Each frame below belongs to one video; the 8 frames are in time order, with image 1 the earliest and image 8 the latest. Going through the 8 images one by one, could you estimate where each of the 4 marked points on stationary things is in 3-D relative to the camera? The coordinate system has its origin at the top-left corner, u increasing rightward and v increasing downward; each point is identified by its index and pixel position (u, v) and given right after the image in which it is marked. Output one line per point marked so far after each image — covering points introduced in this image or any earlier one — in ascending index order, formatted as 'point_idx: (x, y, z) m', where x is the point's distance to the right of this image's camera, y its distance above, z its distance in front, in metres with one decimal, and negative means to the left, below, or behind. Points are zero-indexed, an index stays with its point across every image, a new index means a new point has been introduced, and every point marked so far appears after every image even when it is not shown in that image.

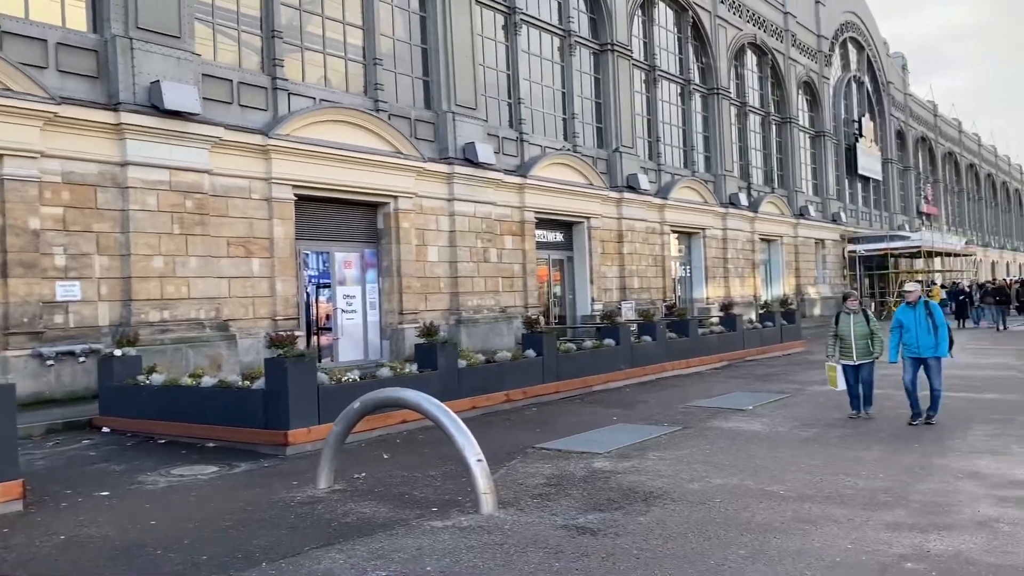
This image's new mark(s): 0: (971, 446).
0: (+4.1, -1.4, +7.8) m
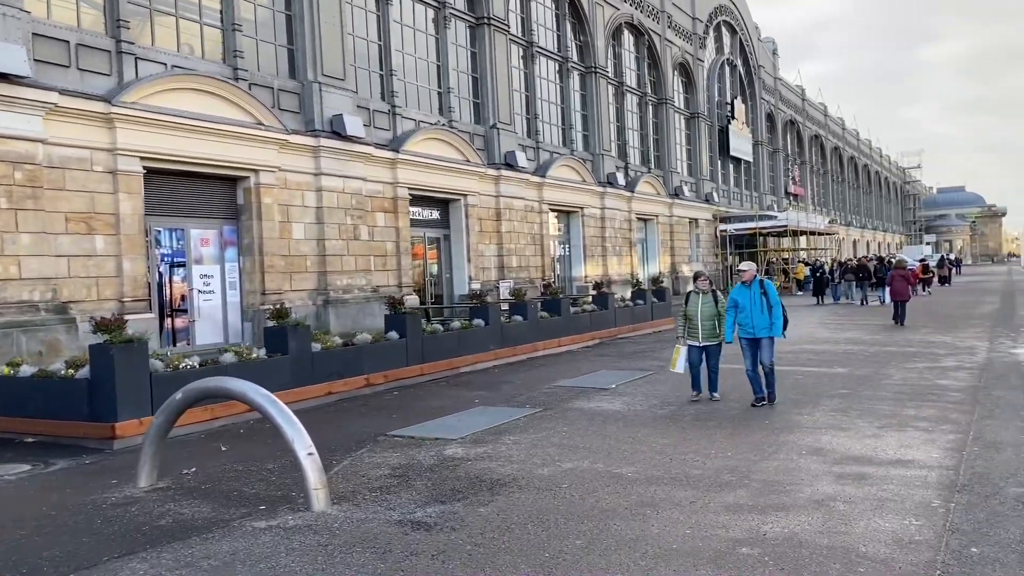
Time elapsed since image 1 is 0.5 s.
0: (+2.8, -1.2, +7.9) m
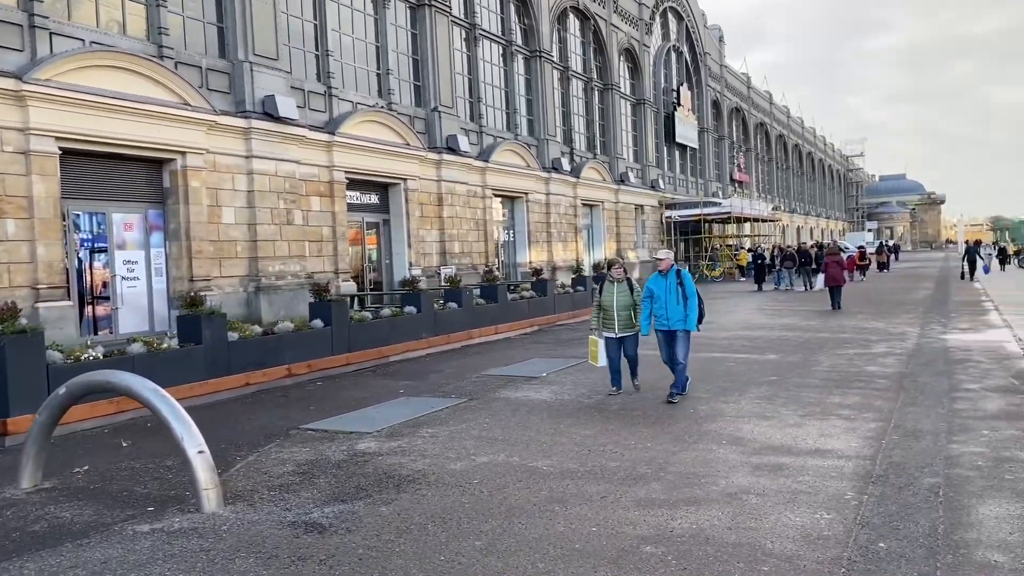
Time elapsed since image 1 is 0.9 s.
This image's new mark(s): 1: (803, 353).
0: (+2.1, -1.1, +7.8) m
1: (+4.0, -0.9, +11.8) m
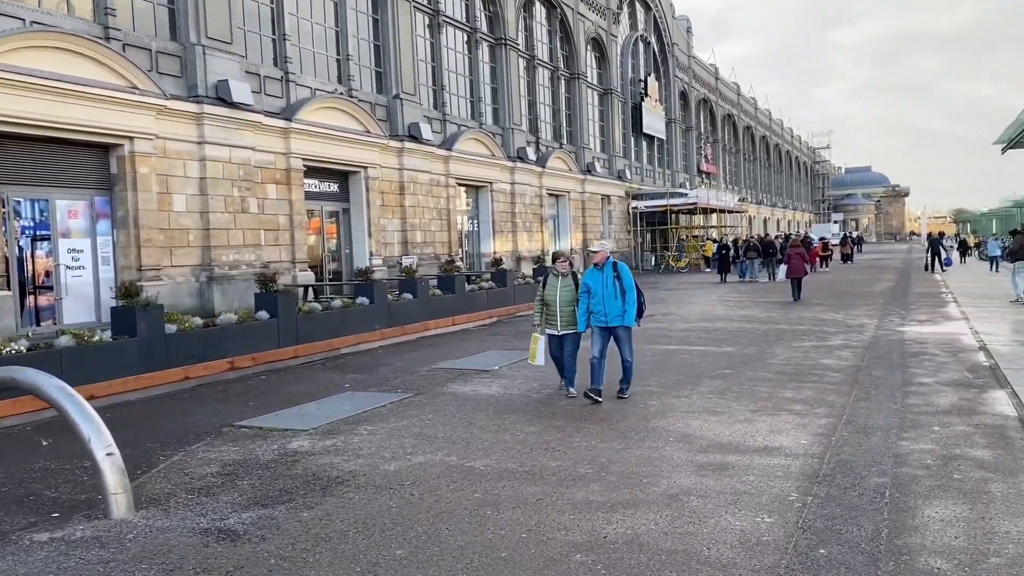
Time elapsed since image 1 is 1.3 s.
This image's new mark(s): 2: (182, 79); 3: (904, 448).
0: (+1.6, -1.0, +7.6) m
1: (+3.4, -0.8, +11.7) m
2: (-6.5, +4.1, +16.9) m
3: (+2.7, -1.1, +5.9) m
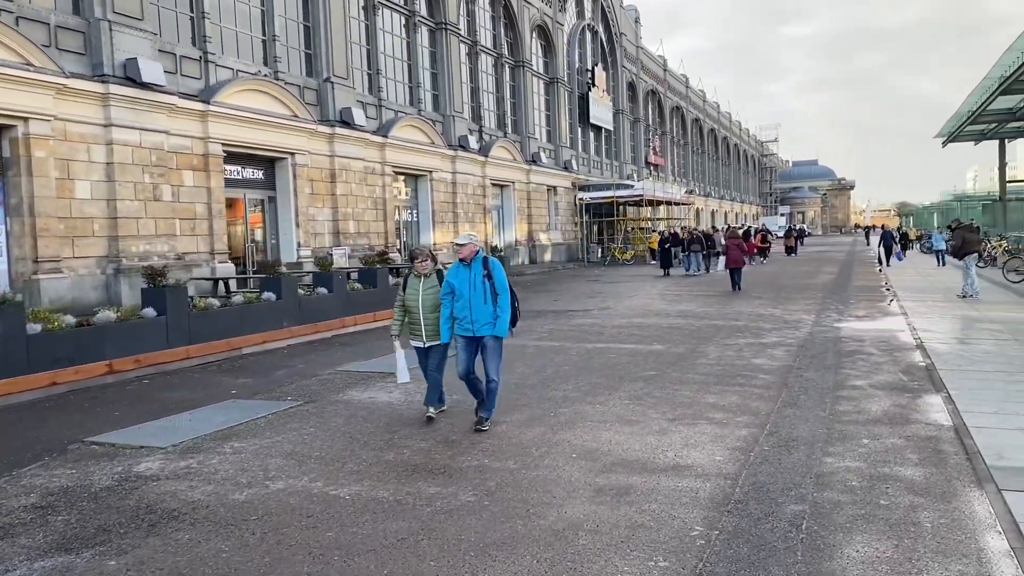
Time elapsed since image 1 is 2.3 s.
0: (+0.8, -1.0, +6.9) m
1: (+2.3, -0.7, +11.1) m
2: (-7.8, +4.2, +15.8) m
3: (+1.9, -1.1, +5.3) m
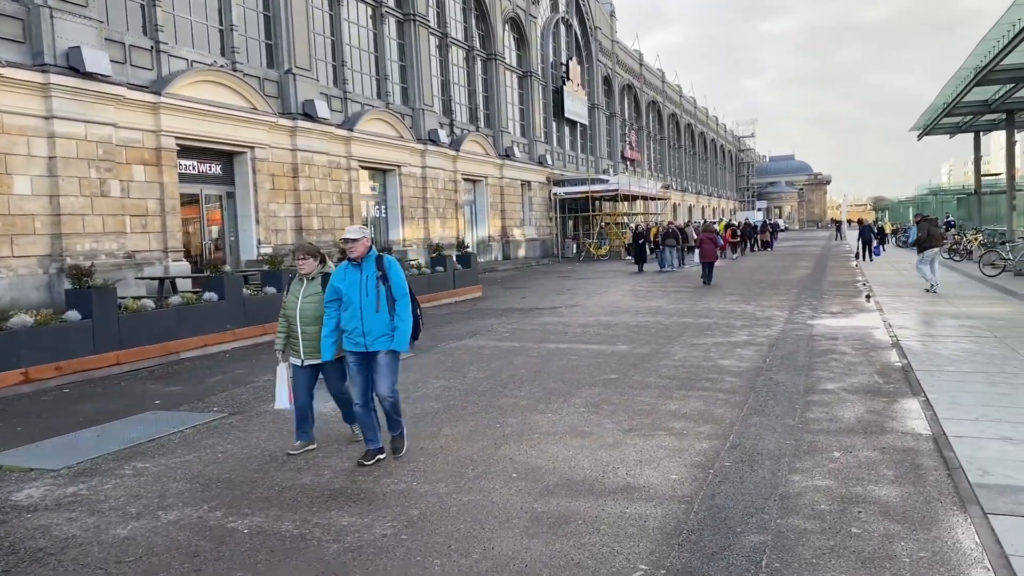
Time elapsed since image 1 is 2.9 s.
0: (+0.3, -1.0, +6.3) m
1: (+1.8, -0.7, +10.5) m
2: (-8.5, +4.2, +15.0) m
3: (+1.5, -1.1, +4.7) m
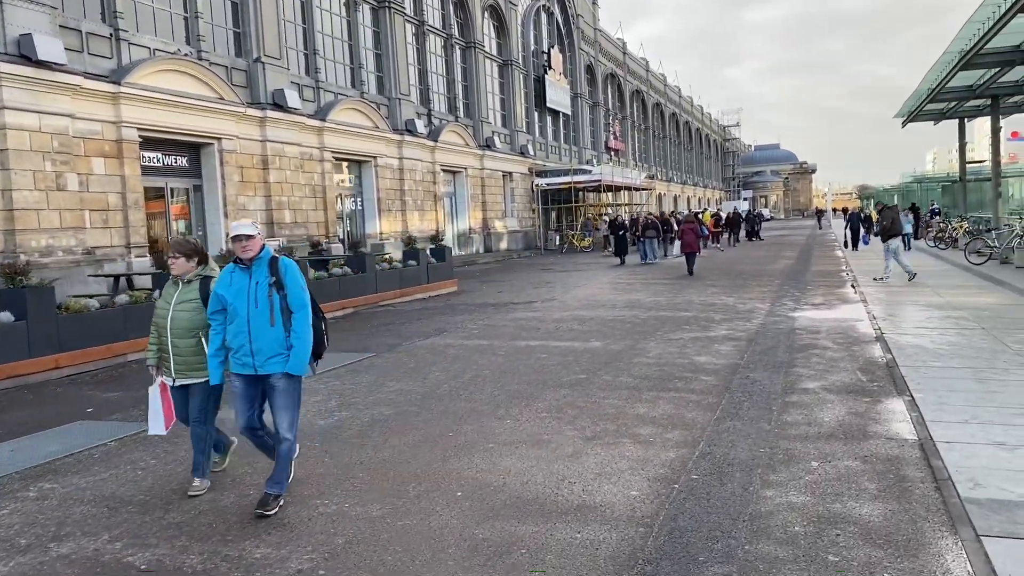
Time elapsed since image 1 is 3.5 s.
0: (0.0, -1.0, +5.9) m
1: (+1.4, -0.6, +10.1) m
2: (-9.0, +4.3, +14.3) m
3: (+1.3, -1.1, +4.2) m
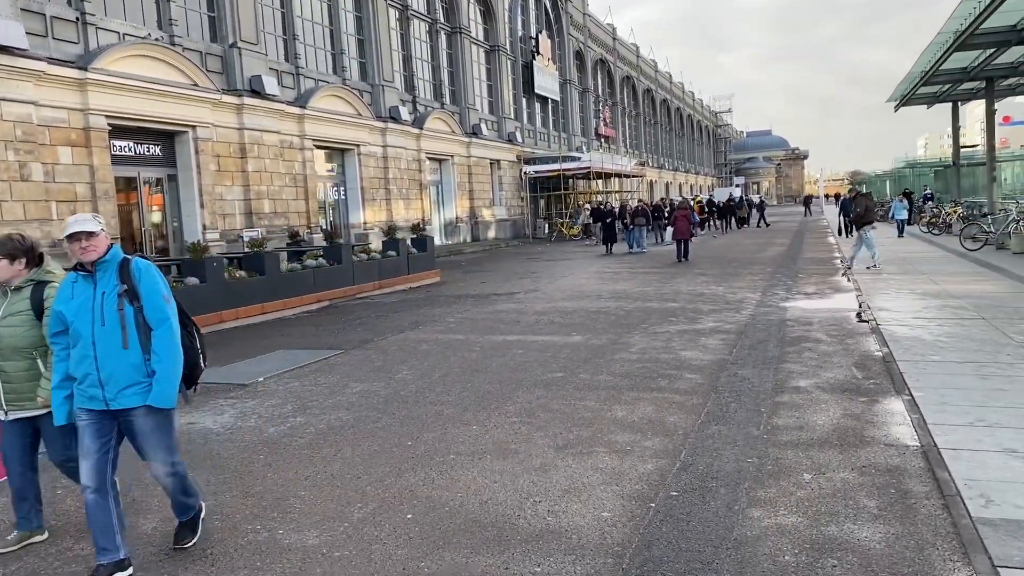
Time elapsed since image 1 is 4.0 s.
0: (-0.2, -0.9, +5.4) m
1: (+1.1, -0.5, +9.6) m
2: (-9.3, +4.3, +13.6) m
3: (+1.0, -1.0, +3.7) m
